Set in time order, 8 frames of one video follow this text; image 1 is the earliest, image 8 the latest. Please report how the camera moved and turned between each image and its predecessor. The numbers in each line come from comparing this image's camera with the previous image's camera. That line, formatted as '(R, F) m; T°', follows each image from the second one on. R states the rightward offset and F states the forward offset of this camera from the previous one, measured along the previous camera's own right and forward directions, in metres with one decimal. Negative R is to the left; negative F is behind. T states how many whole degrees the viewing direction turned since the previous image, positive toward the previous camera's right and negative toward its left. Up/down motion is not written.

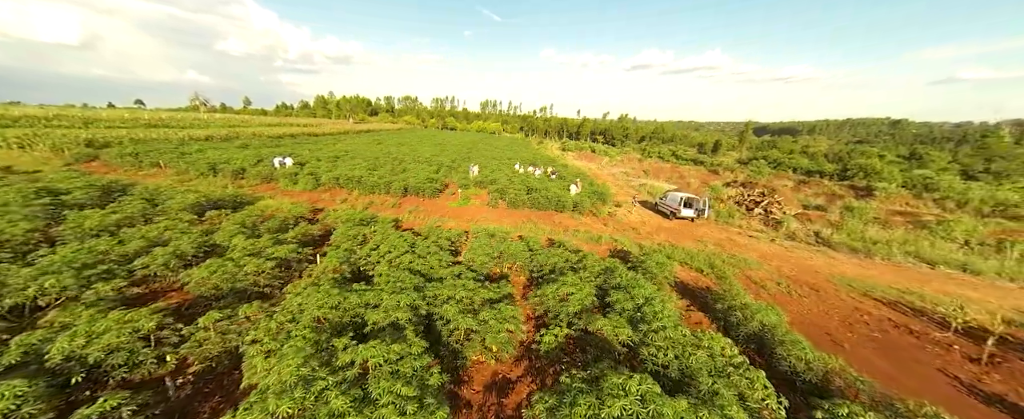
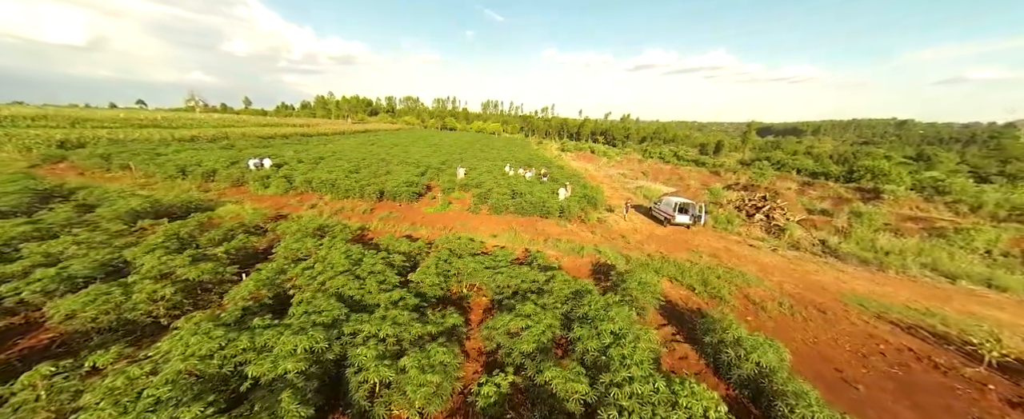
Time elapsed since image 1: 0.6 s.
(+1.1, +1.1) m; 0°
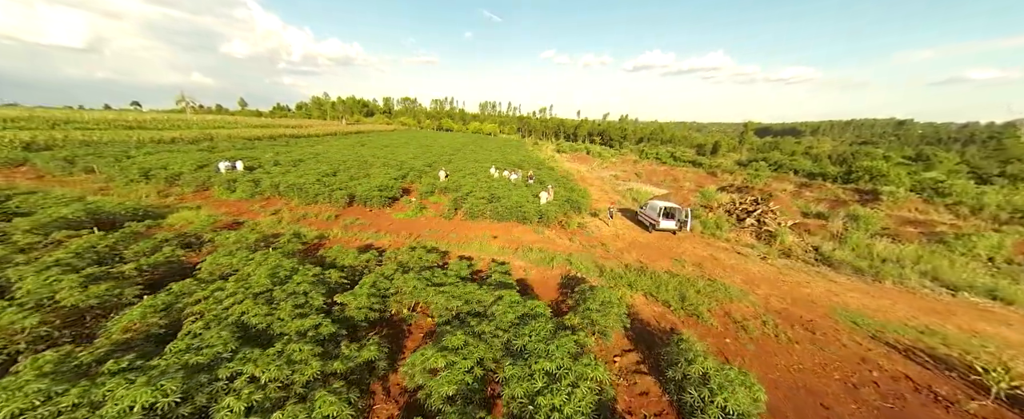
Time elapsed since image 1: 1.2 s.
(+1.2, +0.8) m; 0°
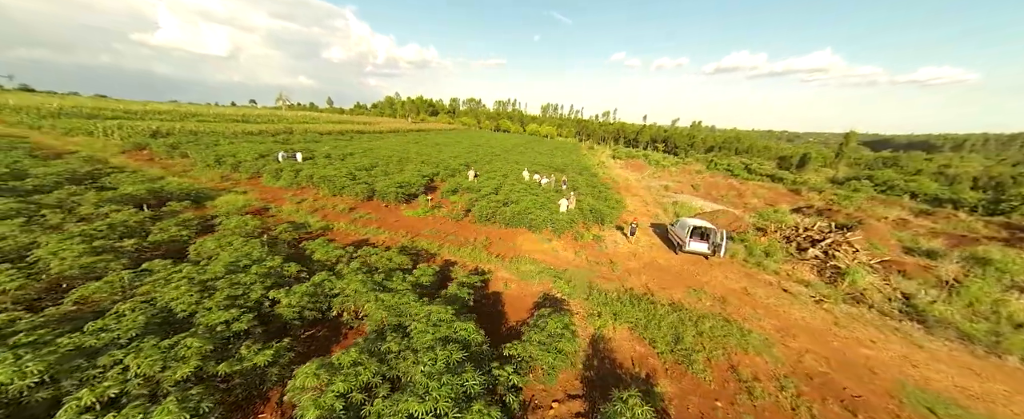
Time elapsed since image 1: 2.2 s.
(+2.1, +0.8) m; -10°
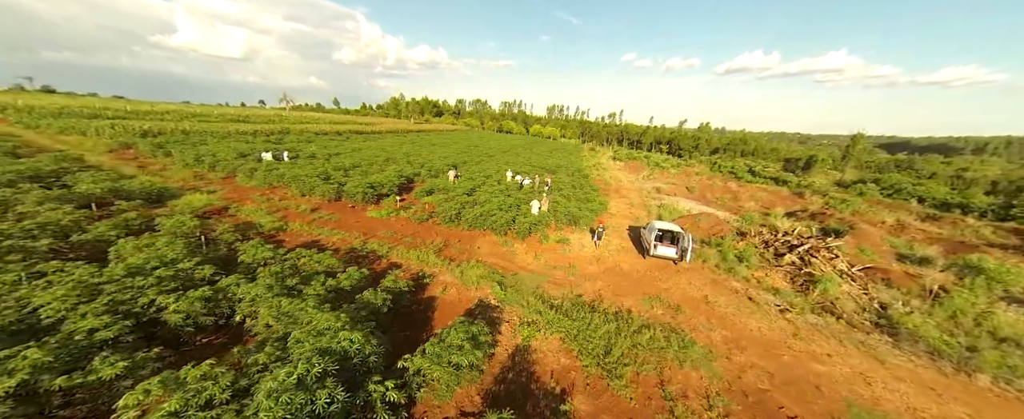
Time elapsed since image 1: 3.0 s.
(+2.0, +0.3) m; -1°
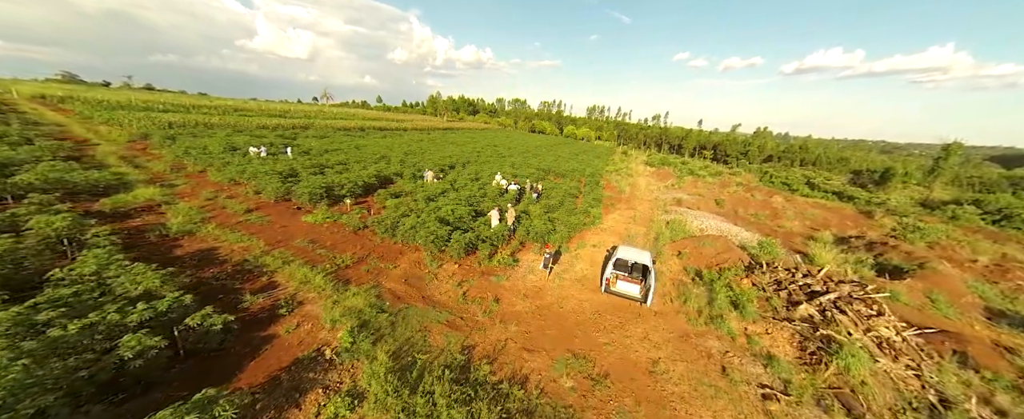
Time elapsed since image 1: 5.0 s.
(+3.9, +2.3) m; -7°
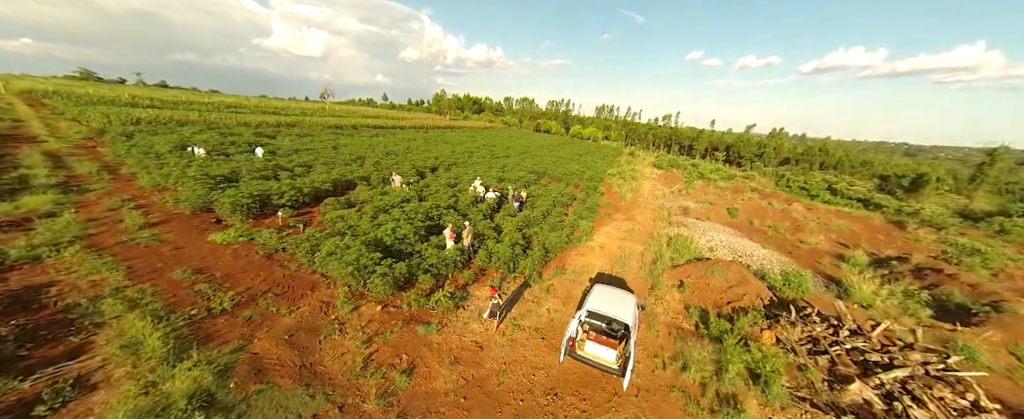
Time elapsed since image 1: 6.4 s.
(+1.9, +2.7) m; -2°
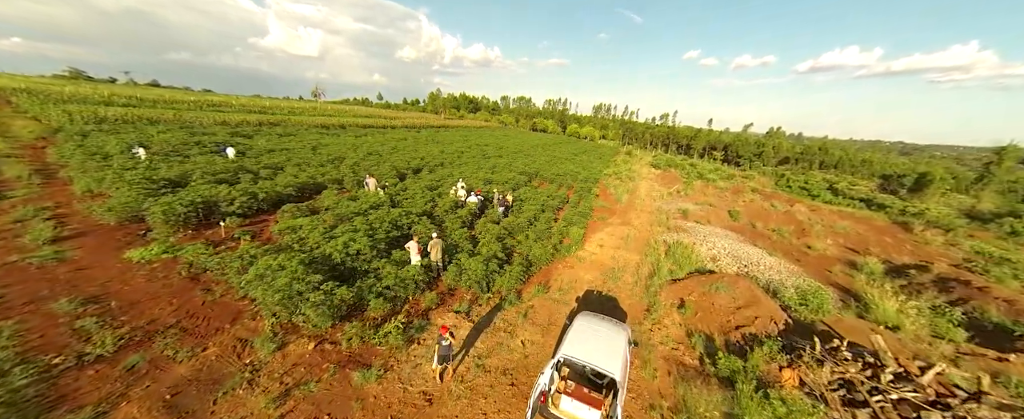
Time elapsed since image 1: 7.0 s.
(+0.9, +1.6) m; 0°
